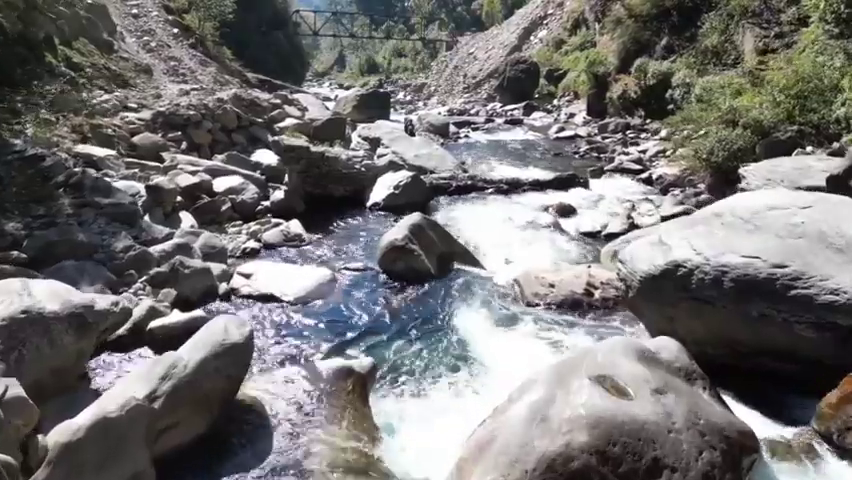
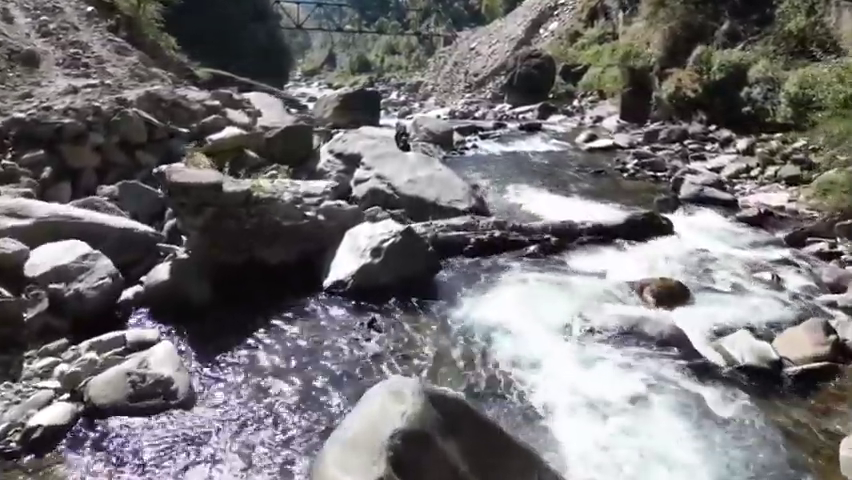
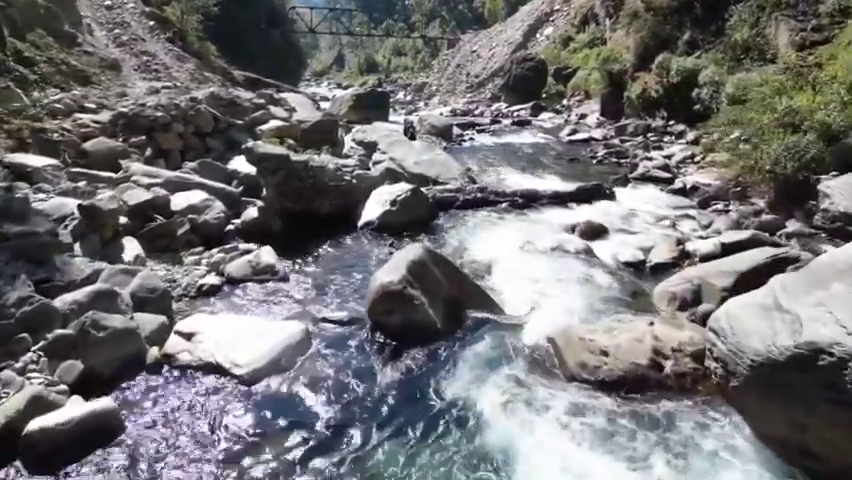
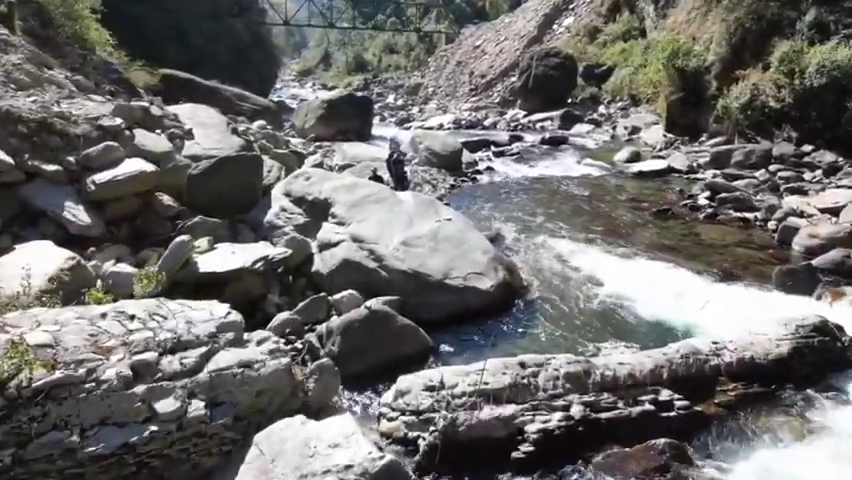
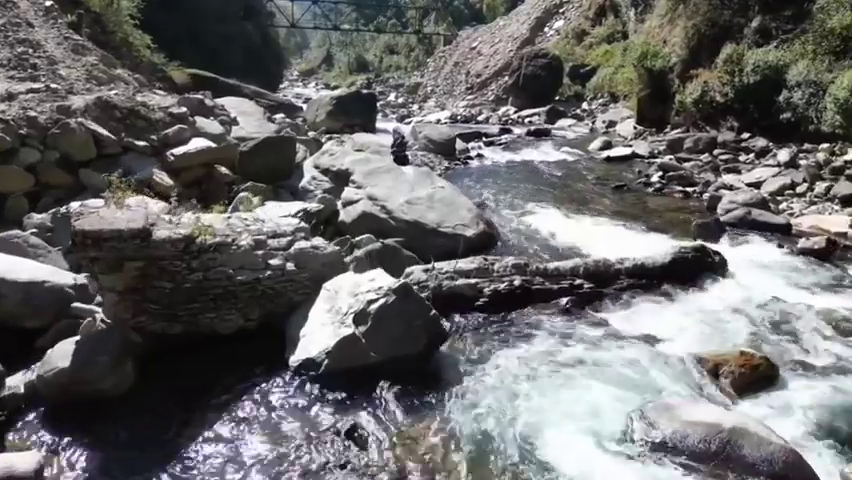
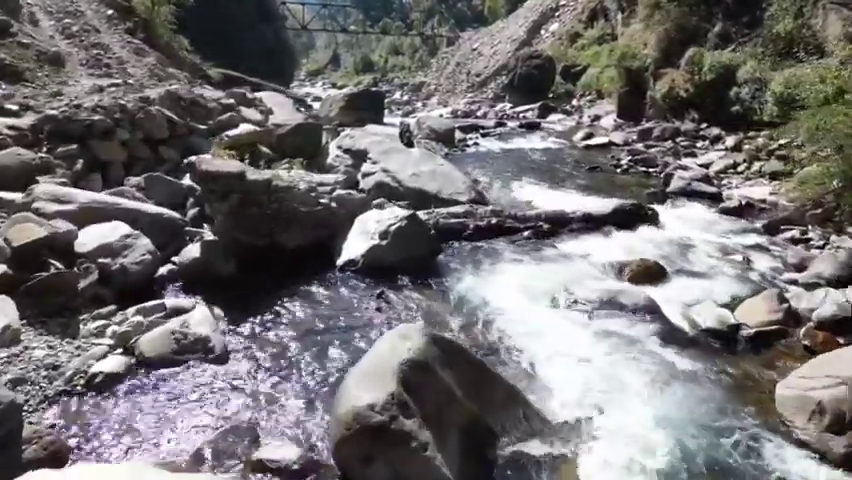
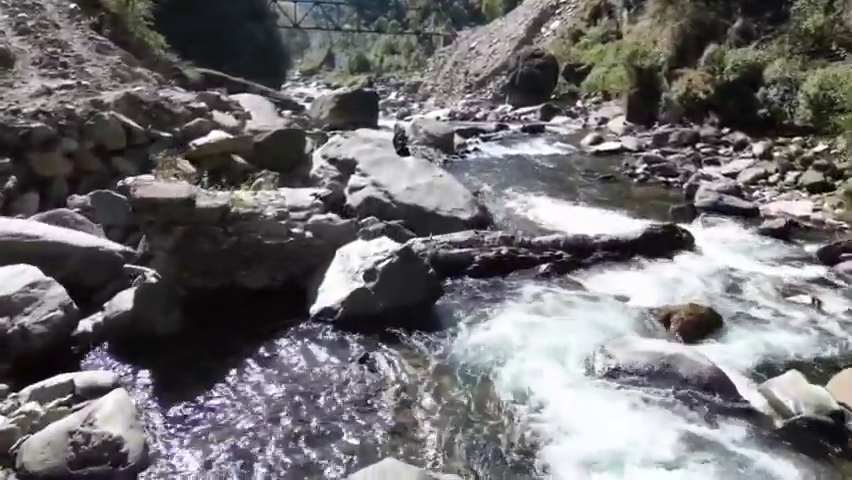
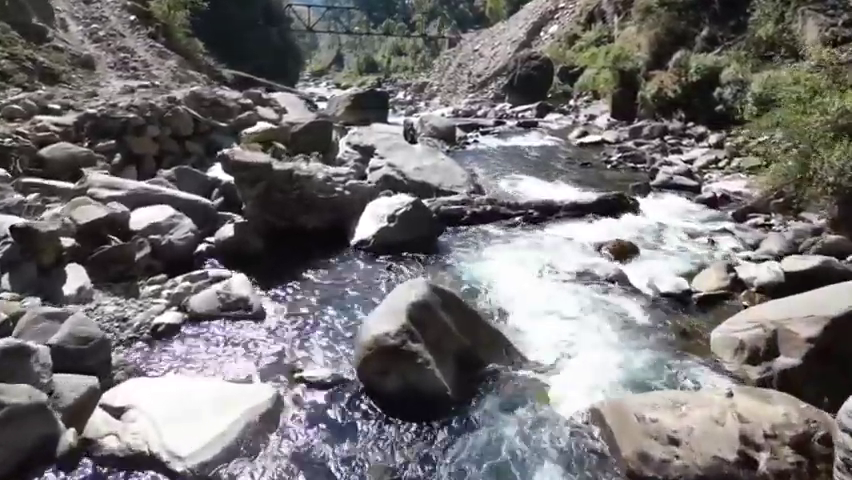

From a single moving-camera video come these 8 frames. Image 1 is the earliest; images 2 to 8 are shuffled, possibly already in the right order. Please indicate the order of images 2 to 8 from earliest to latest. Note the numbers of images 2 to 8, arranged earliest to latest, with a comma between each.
3, 8, 6, 2, 7, 5, 4
